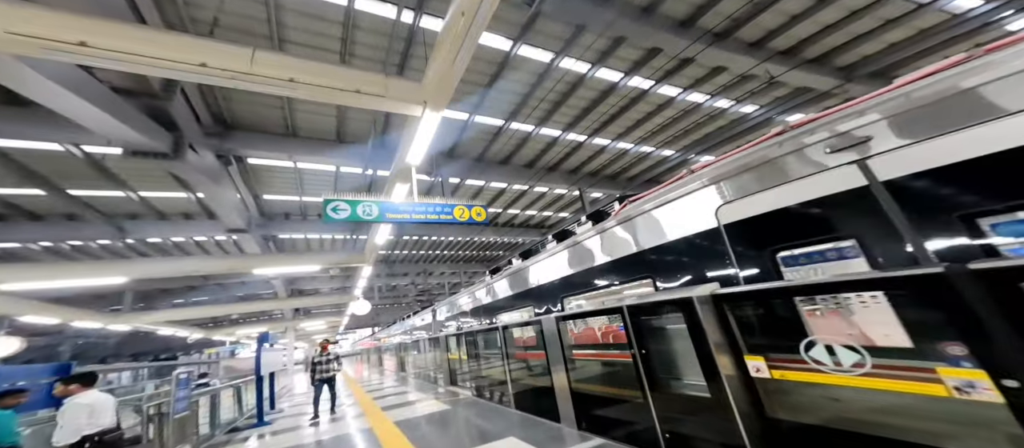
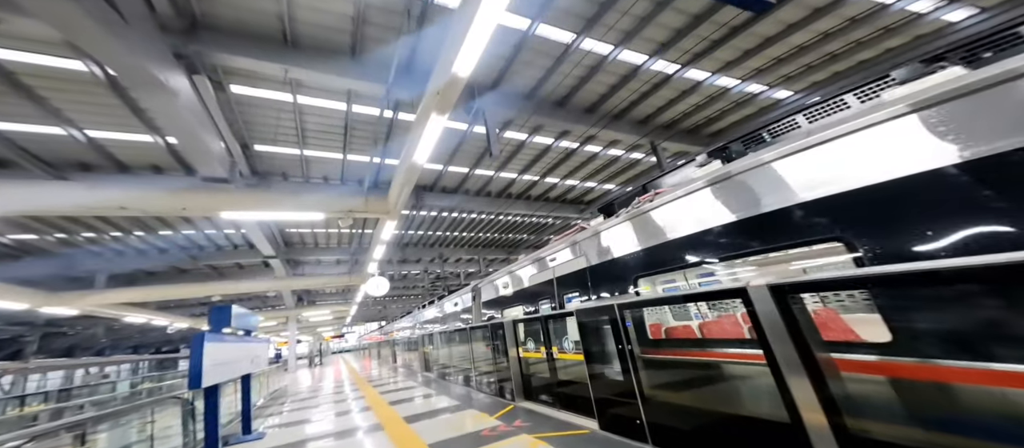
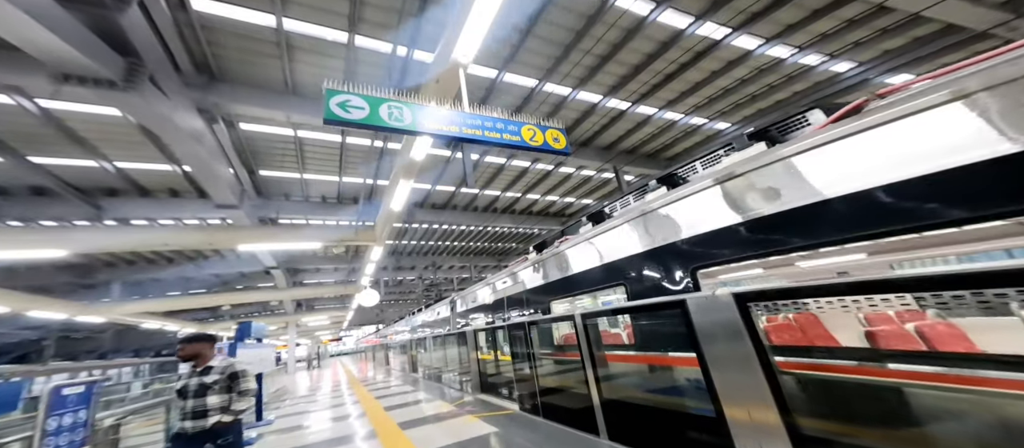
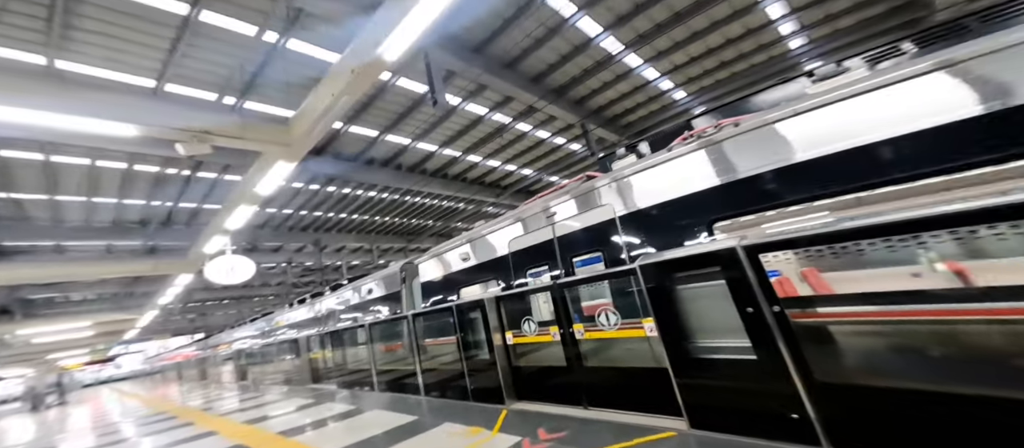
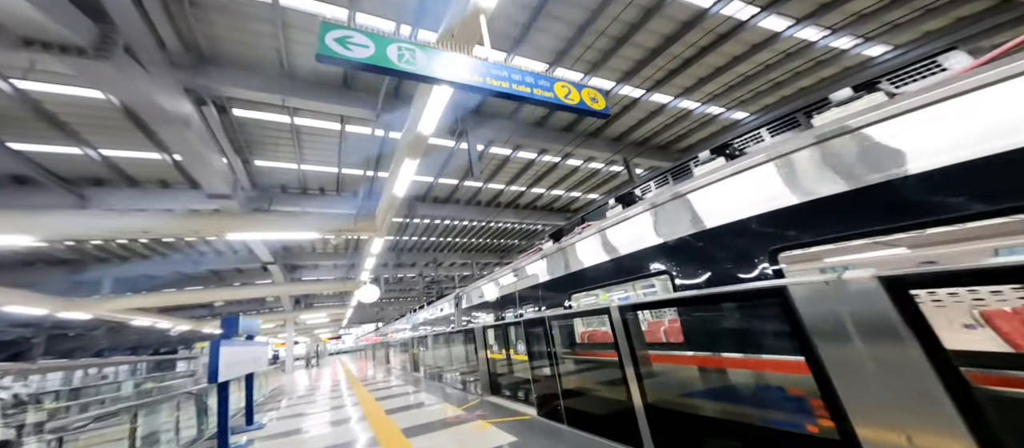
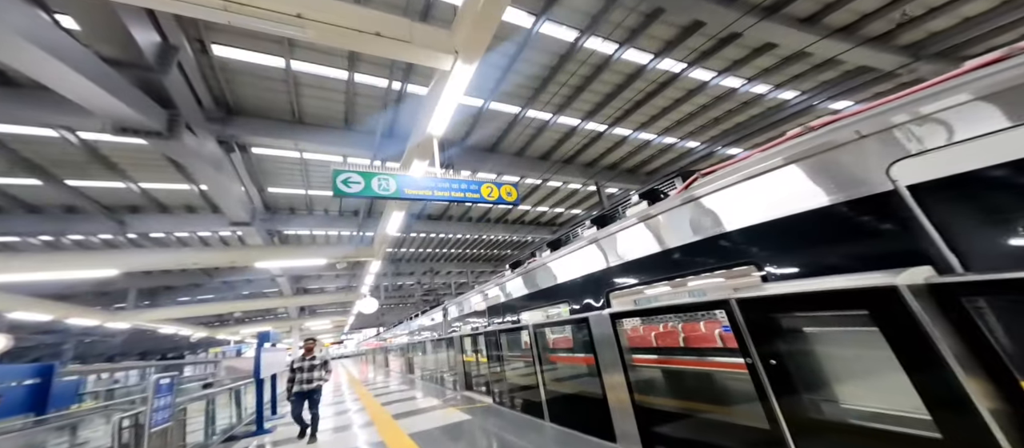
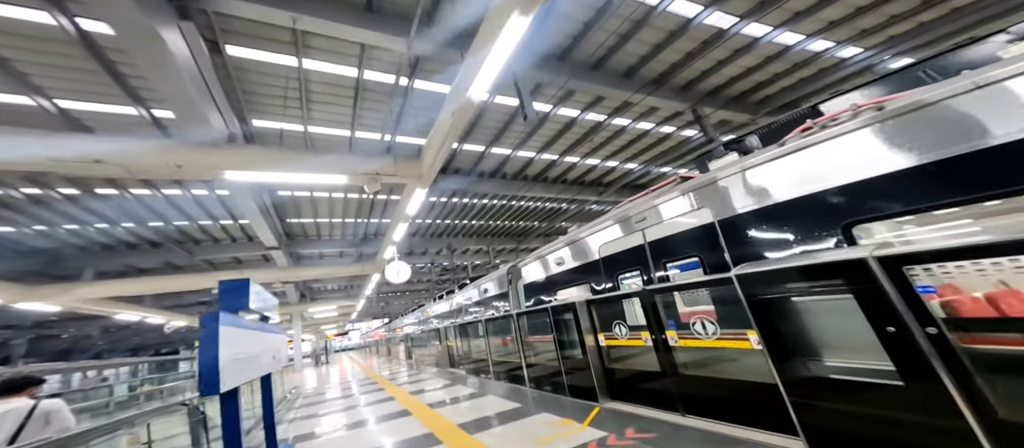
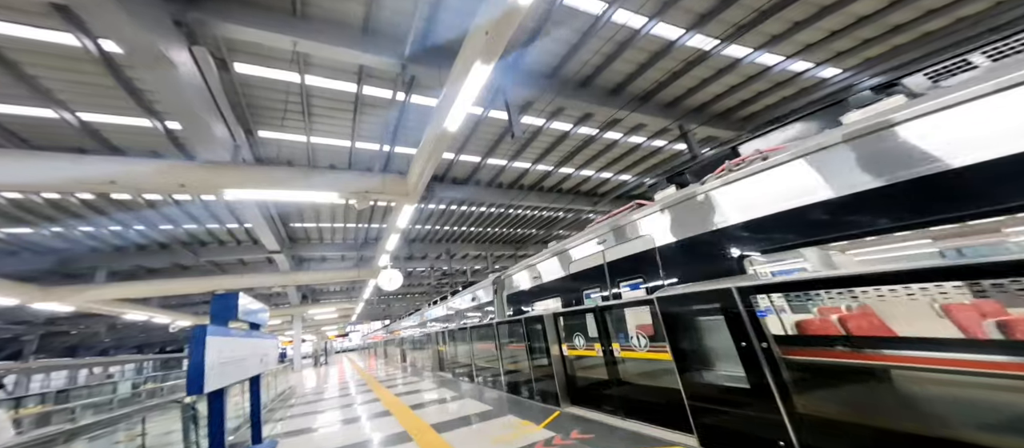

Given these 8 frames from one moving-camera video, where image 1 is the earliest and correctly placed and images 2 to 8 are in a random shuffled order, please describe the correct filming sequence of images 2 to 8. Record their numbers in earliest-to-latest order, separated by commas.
6, 3, 5, 2, 8, 7, 4
